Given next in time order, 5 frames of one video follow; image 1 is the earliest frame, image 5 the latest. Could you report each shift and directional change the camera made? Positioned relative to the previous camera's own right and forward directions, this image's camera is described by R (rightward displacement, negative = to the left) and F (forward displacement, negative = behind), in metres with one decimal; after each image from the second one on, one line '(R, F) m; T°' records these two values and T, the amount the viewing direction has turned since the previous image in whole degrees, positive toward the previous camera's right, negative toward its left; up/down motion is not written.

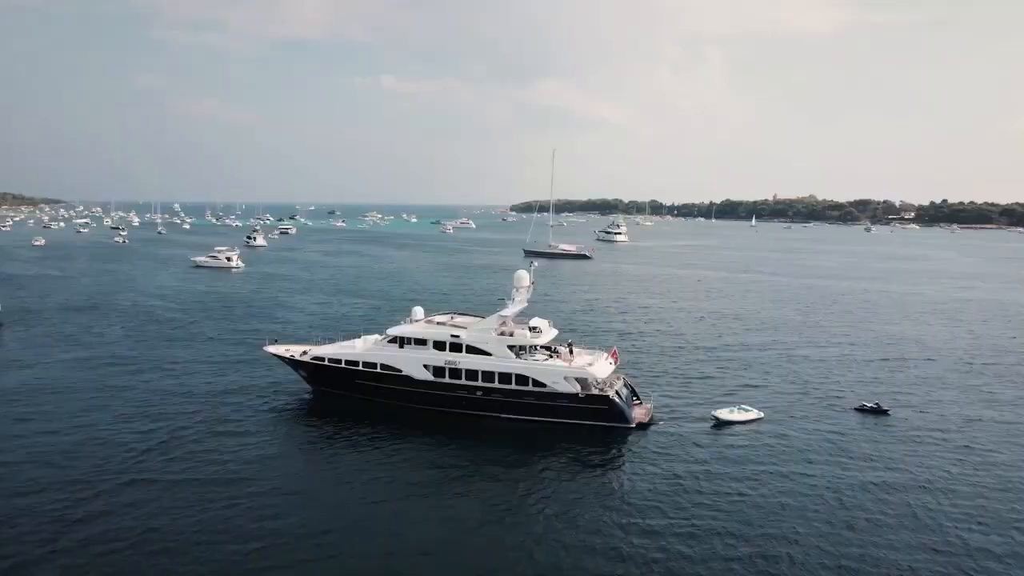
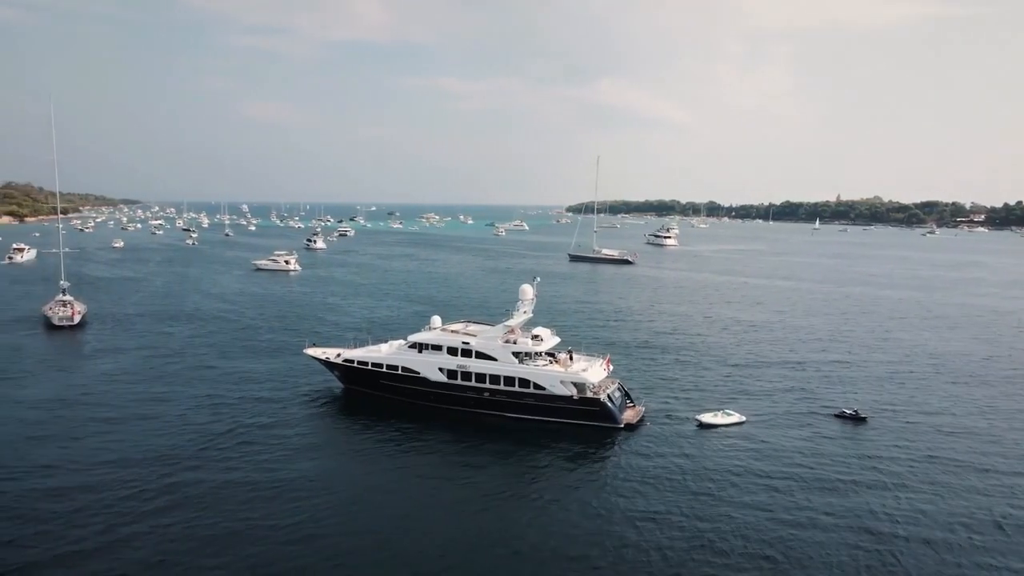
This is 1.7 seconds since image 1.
(+2.2, -3.2) m; -5°
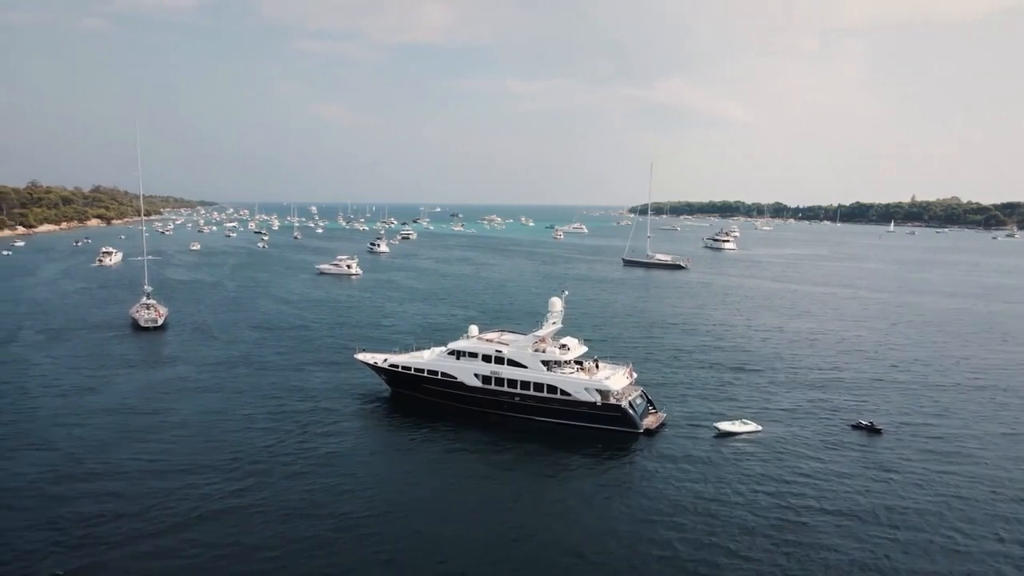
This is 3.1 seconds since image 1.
(+1.5, -2.5) m; -5°
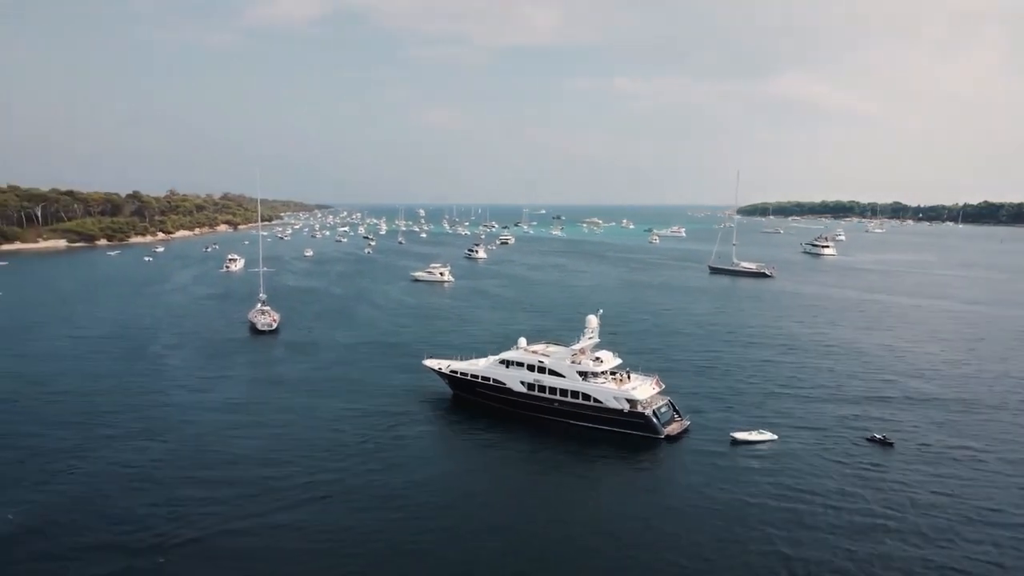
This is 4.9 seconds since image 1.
(+3.3, -4.5) m; -8°
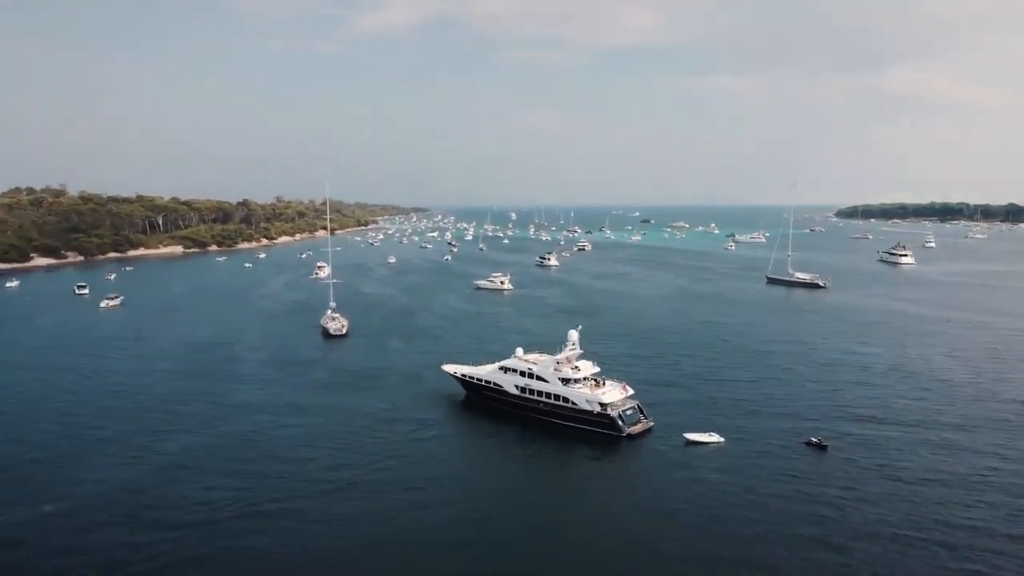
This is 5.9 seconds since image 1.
(+6.1, -6.8) m; -7°
